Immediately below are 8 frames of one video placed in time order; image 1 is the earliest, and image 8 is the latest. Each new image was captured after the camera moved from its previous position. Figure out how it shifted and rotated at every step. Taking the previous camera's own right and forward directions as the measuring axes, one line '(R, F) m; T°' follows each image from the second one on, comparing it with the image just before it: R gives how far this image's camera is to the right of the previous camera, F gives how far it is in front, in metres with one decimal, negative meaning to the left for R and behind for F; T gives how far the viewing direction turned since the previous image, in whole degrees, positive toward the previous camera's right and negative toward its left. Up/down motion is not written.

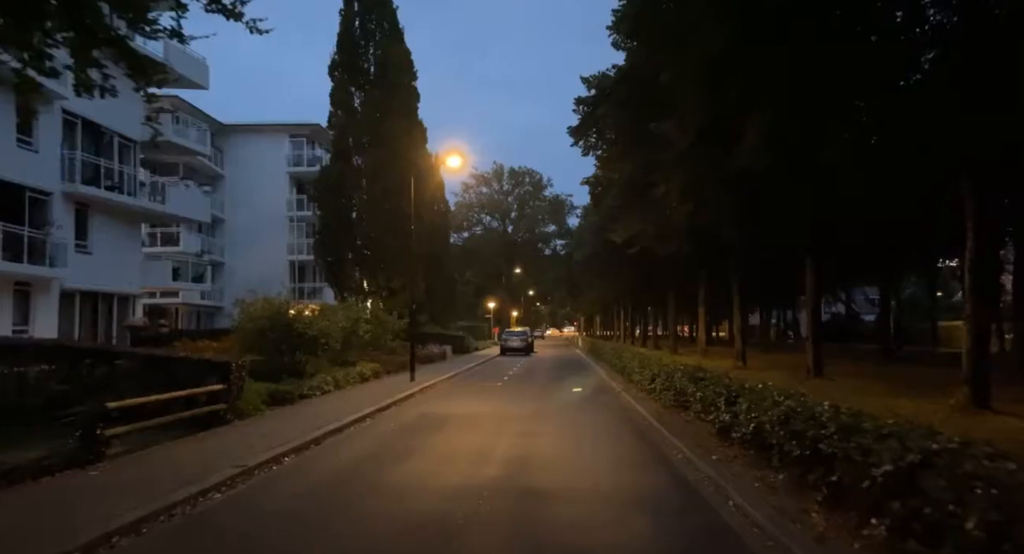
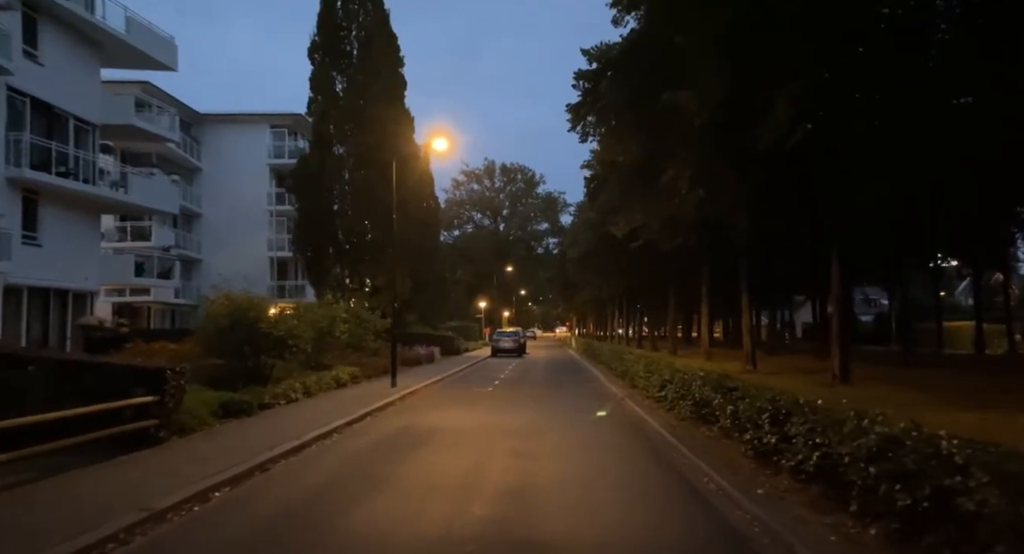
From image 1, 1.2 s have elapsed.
(0.0, +2.0) m; +1°
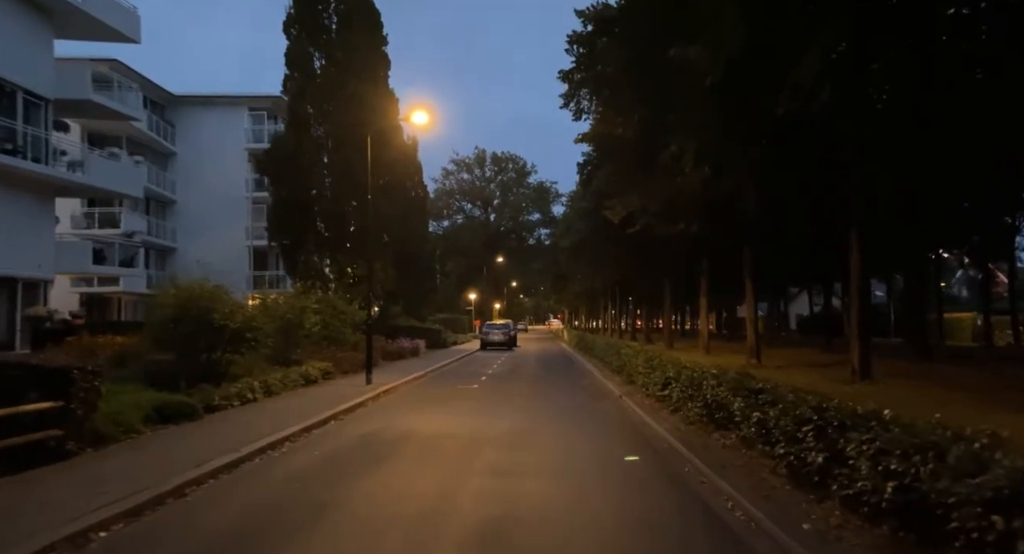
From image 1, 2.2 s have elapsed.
(+0.1, +1.7) m; +1°
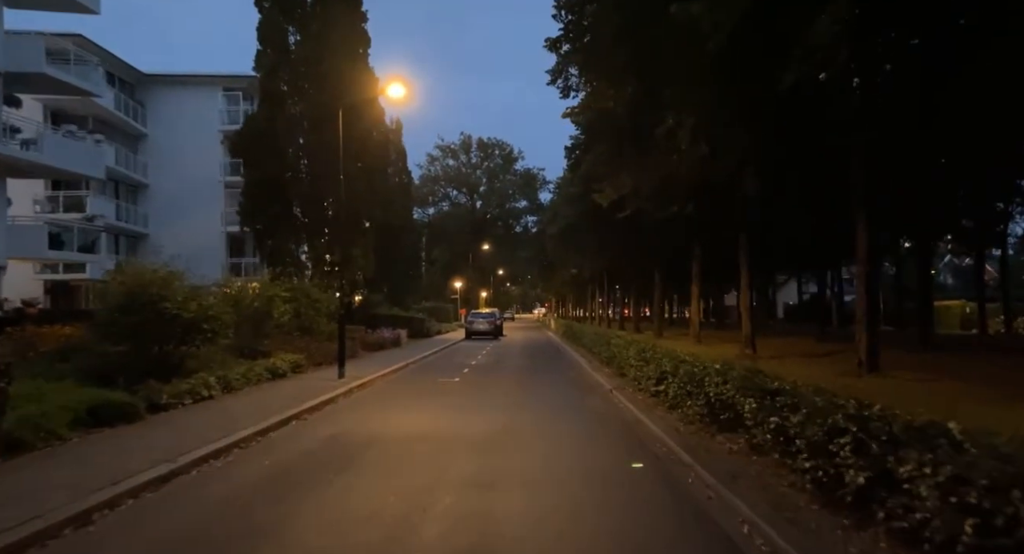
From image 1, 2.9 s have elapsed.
(+0.1, +1.2) m; +1°
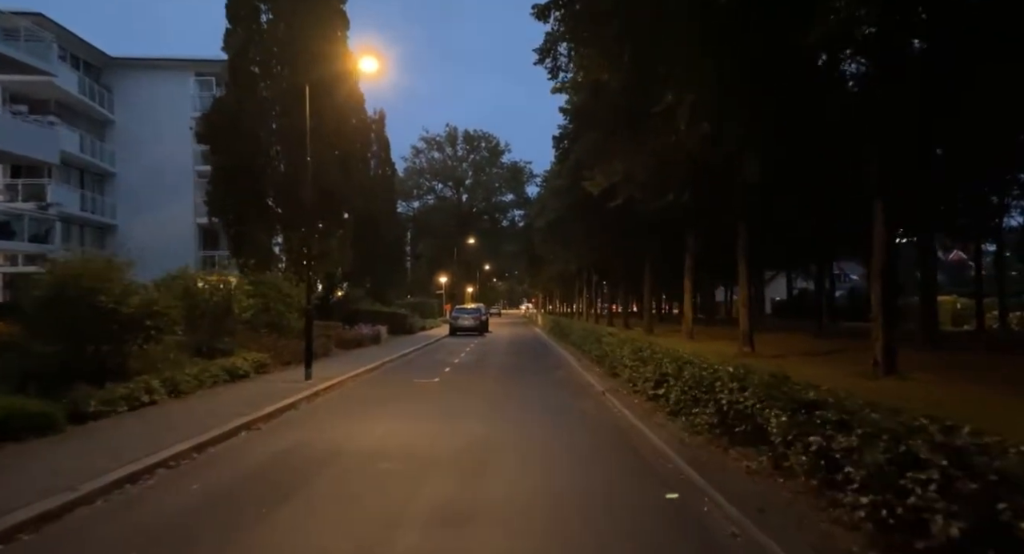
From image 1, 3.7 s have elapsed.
(+0.1, +1.4) m; +1°
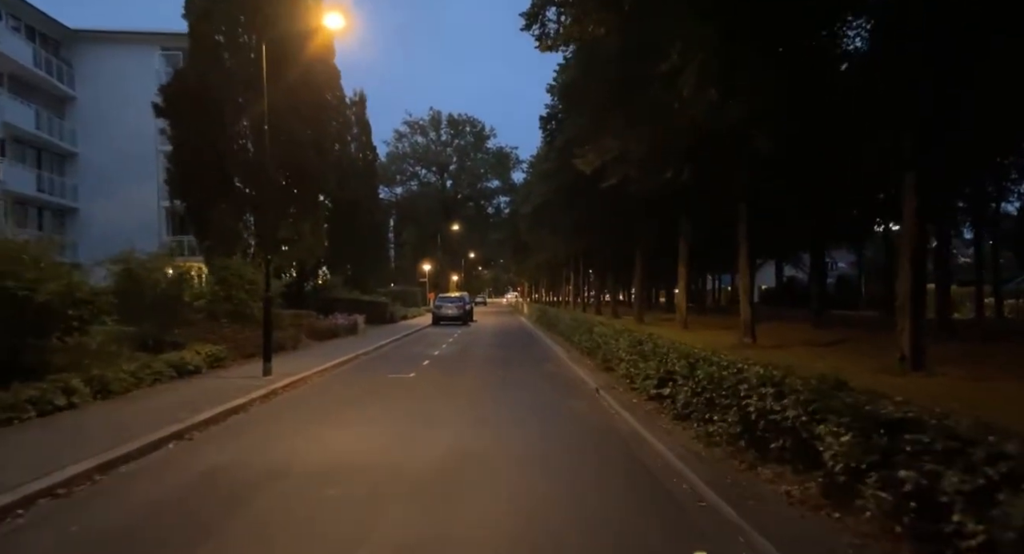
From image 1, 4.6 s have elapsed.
(0.0, +1.6) m; +1°
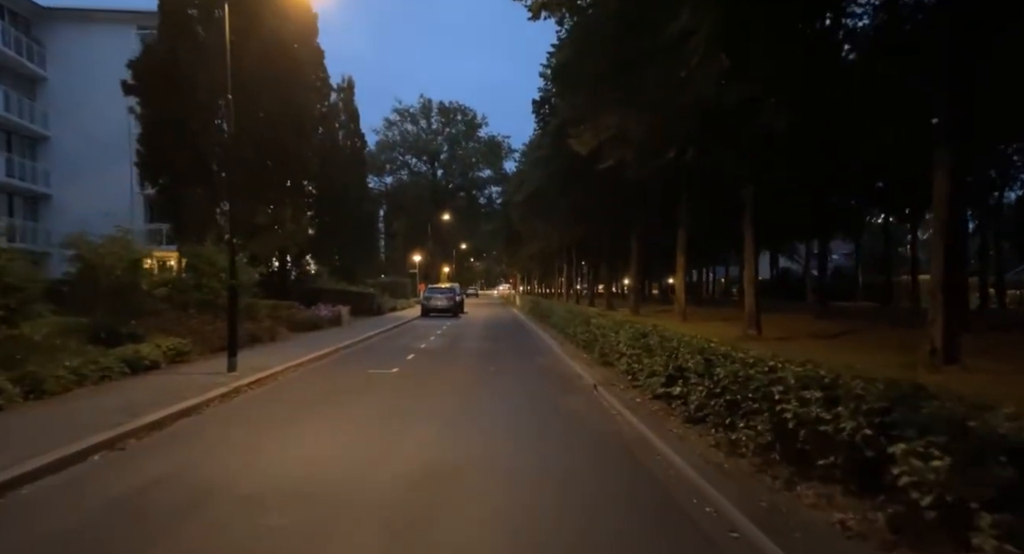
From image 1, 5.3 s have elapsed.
(0.0, +1.2) m; +1°
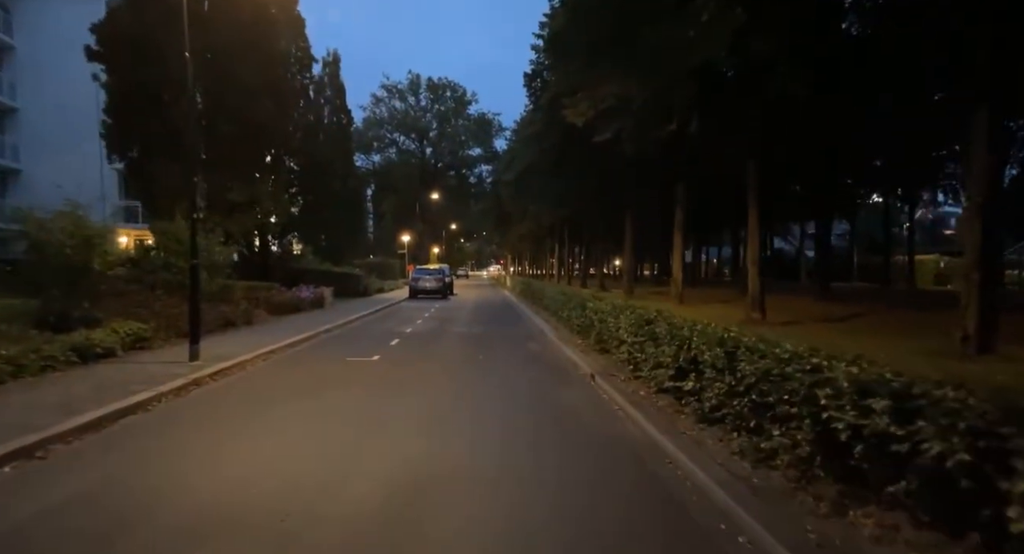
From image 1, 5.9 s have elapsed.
(0.0, +1.1) m; +1°
